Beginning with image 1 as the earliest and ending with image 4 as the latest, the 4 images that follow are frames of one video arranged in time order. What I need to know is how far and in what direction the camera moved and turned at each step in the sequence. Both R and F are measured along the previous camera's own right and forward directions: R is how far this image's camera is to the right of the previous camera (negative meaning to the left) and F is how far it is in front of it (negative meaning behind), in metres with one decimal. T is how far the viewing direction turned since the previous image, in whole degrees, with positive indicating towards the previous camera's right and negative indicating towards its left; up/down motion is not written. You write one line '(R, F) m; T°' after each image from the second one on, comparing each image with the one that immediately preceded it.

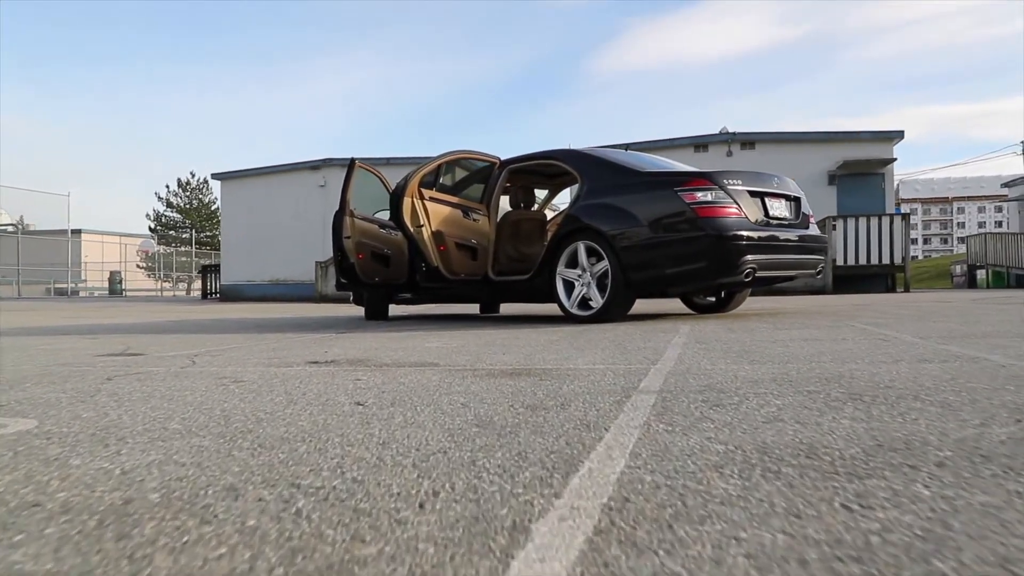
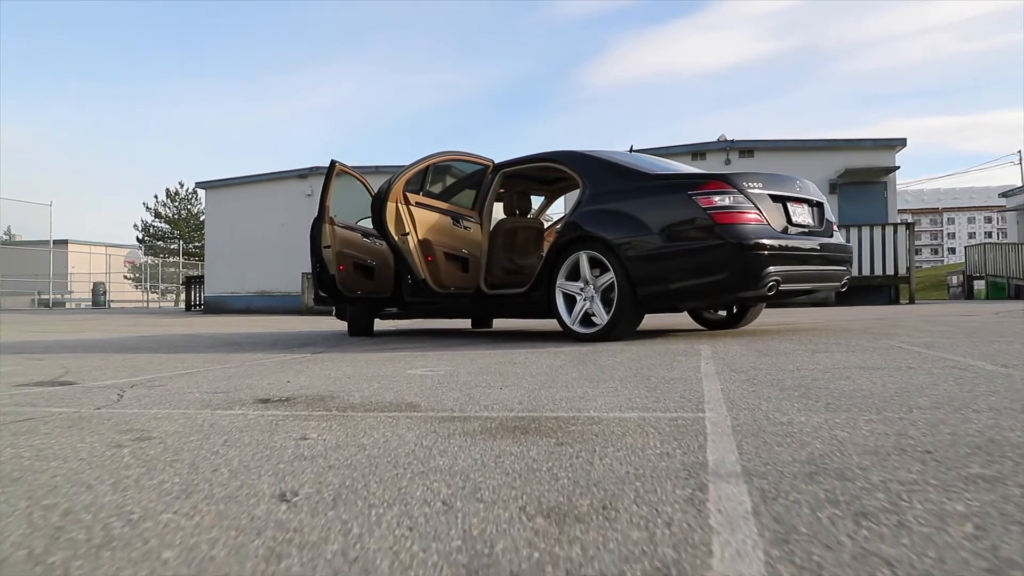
(0.0, +0.8) m; +1°
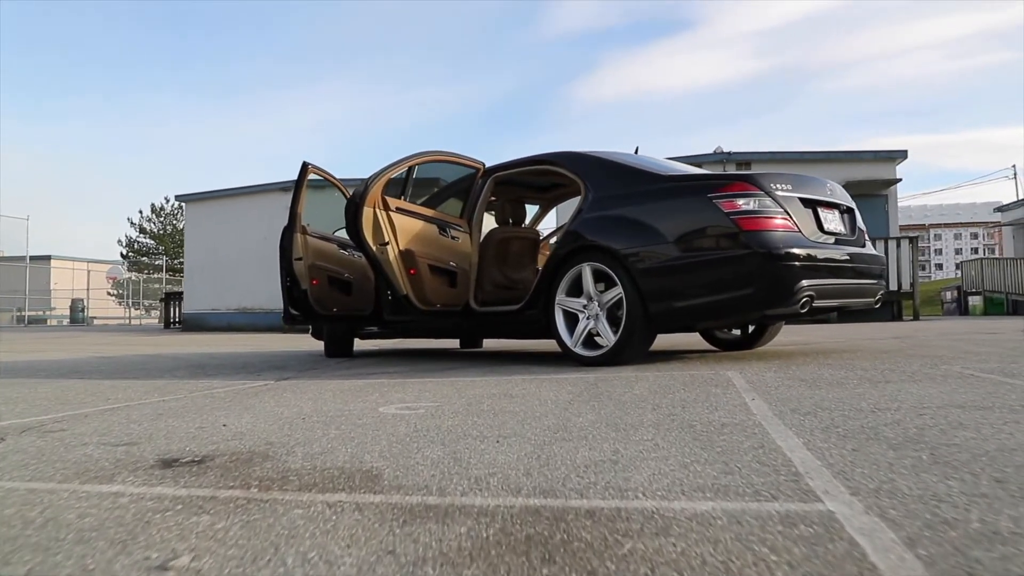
(0.0, +0.9) m; +1°
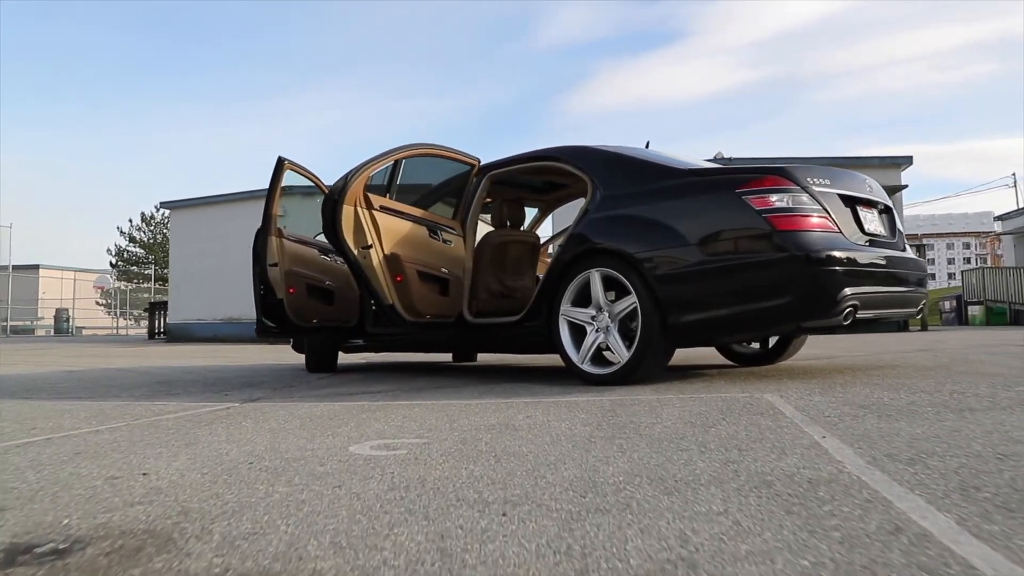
(0.0, +0.8) m; 0°
